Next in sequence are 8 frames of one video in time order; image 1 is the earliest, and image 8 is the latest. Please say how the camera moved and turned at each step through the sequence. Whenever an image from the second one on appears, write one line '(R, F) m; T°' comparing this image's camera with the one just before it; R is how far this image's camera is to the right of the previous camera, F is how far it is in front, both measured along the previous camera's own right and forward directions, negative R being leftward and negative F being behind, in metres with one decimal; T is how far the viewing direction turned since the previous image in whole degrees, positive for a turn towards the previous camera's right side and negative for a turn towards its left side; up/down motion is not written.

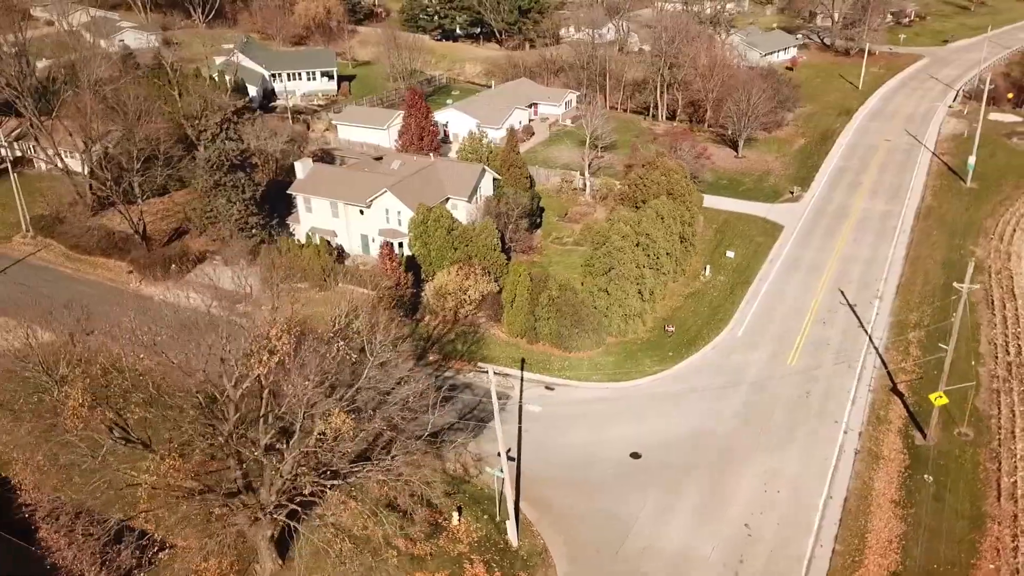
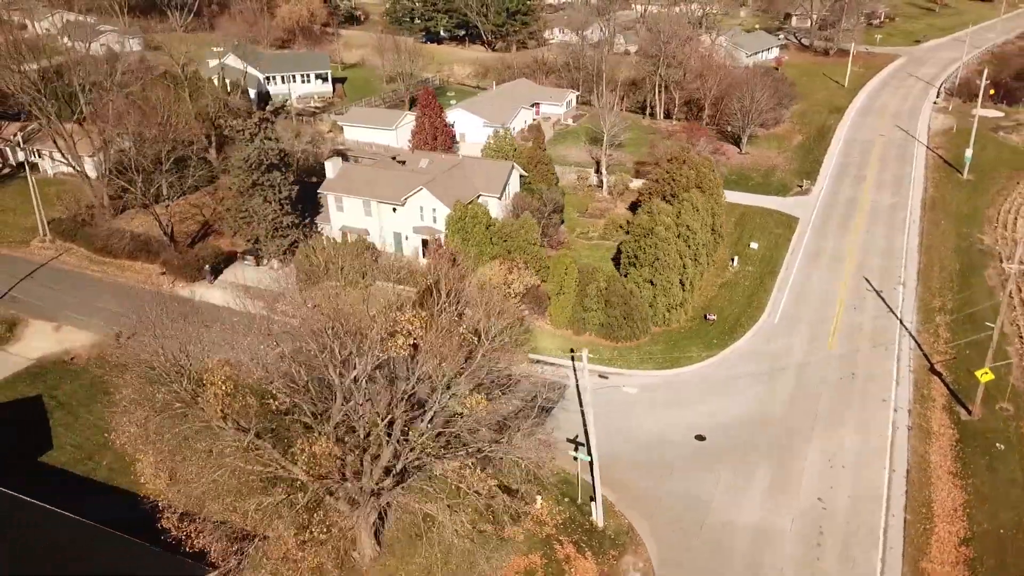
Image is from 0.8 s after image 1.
(-3.5, -0.6) m; +3°
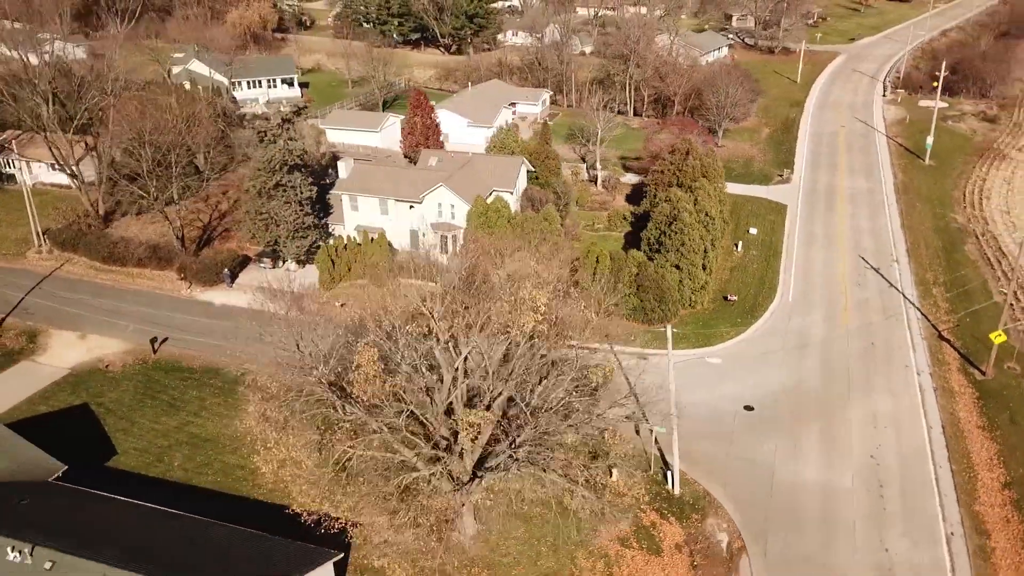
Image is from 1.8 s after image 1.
(-4.4, -0.8) m; +5°
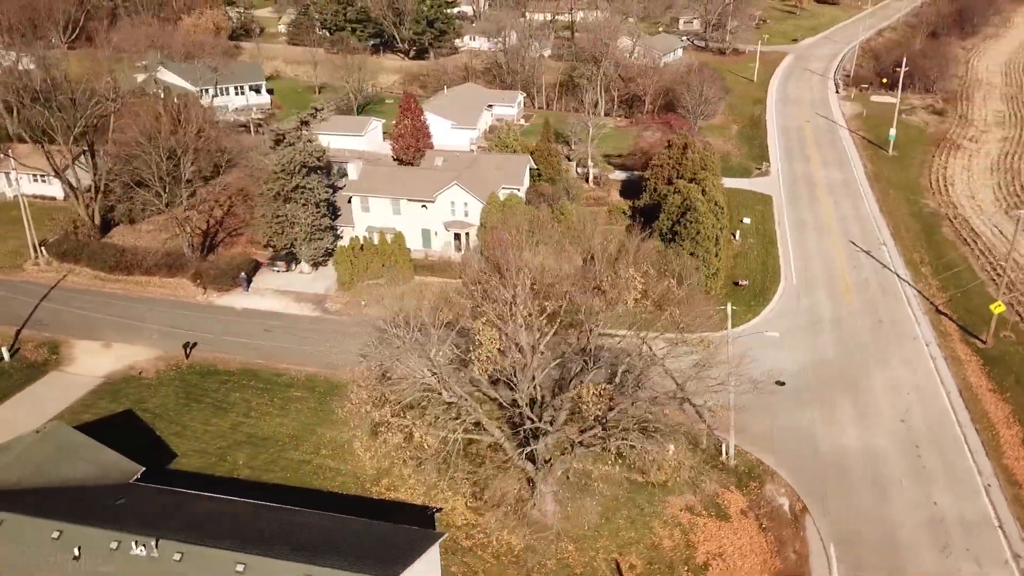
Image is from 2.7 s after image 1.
(-3.9, -0.7) m; +5°
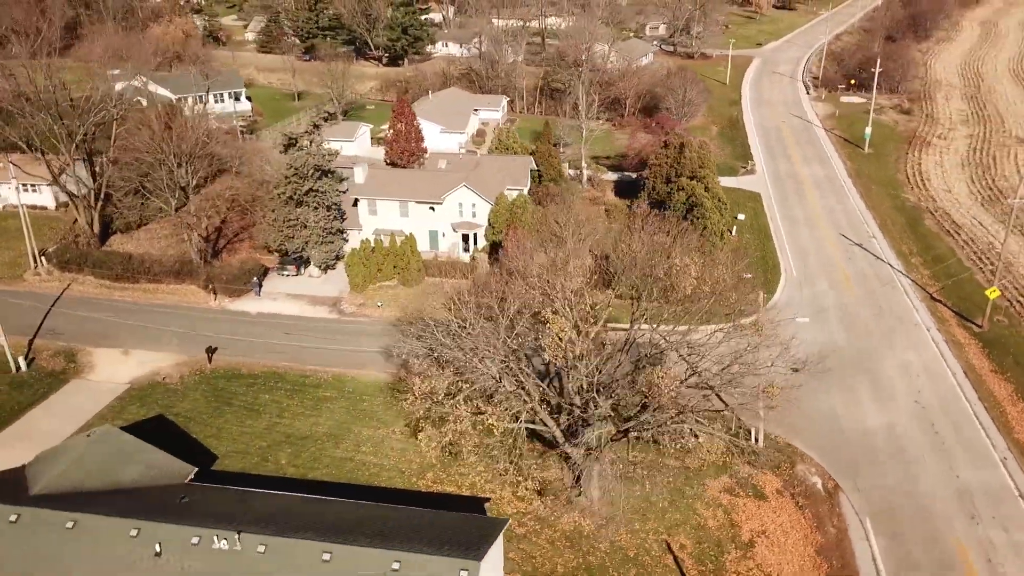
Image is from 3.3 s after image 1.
(-2.5, -0.6) m; +3°
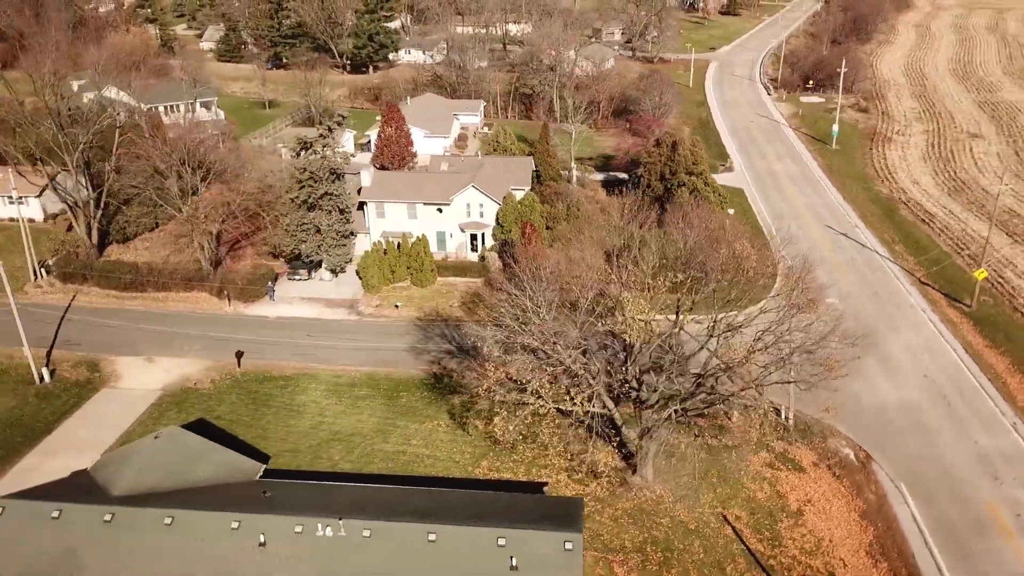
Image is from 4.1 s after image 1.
(-3.3, -0.7) m; +4°
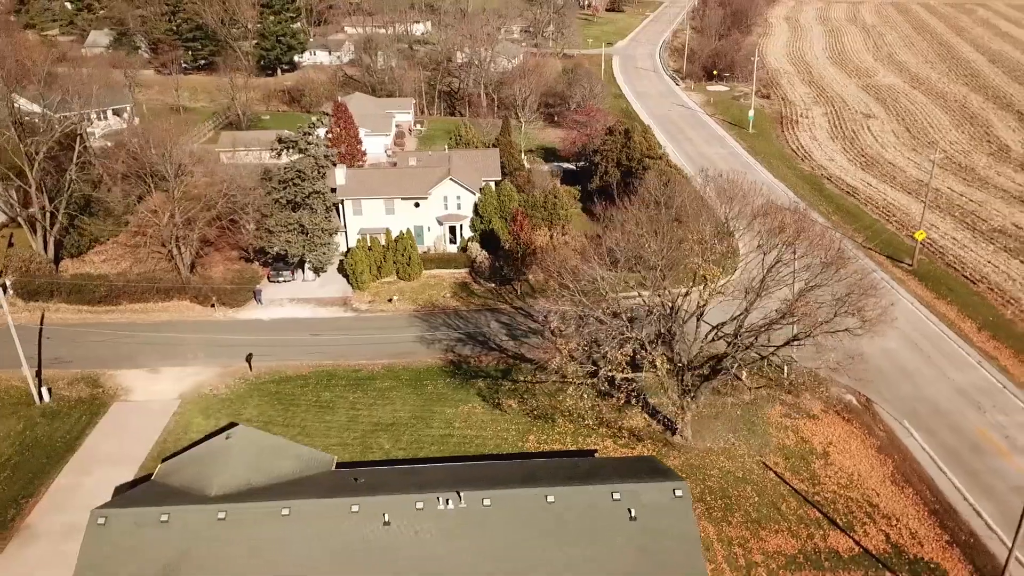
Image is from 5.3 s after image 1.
(-5.1, -0.7) m; +8°
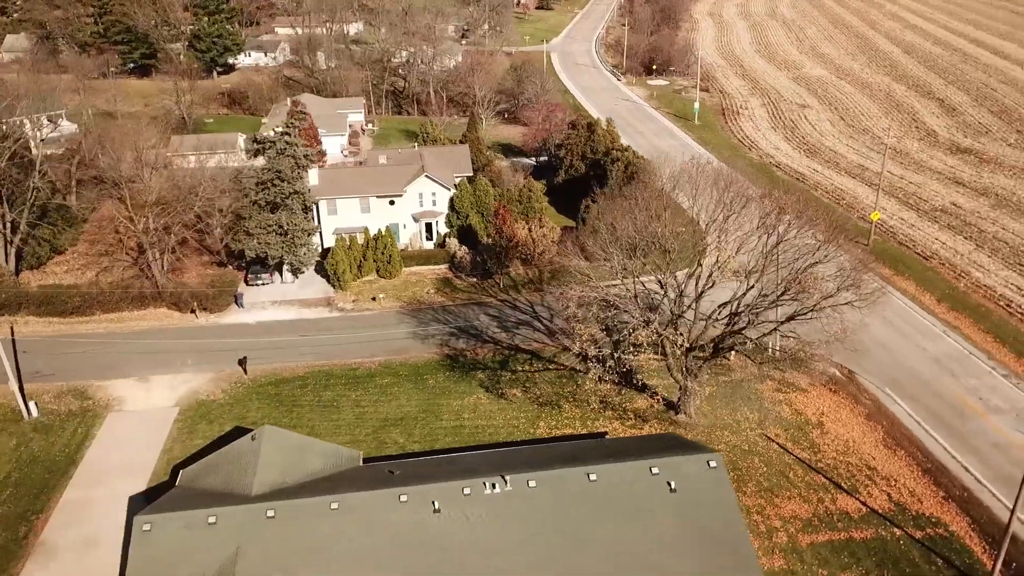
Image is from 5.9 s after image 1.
(-2.6, -0.3) m; +5°
